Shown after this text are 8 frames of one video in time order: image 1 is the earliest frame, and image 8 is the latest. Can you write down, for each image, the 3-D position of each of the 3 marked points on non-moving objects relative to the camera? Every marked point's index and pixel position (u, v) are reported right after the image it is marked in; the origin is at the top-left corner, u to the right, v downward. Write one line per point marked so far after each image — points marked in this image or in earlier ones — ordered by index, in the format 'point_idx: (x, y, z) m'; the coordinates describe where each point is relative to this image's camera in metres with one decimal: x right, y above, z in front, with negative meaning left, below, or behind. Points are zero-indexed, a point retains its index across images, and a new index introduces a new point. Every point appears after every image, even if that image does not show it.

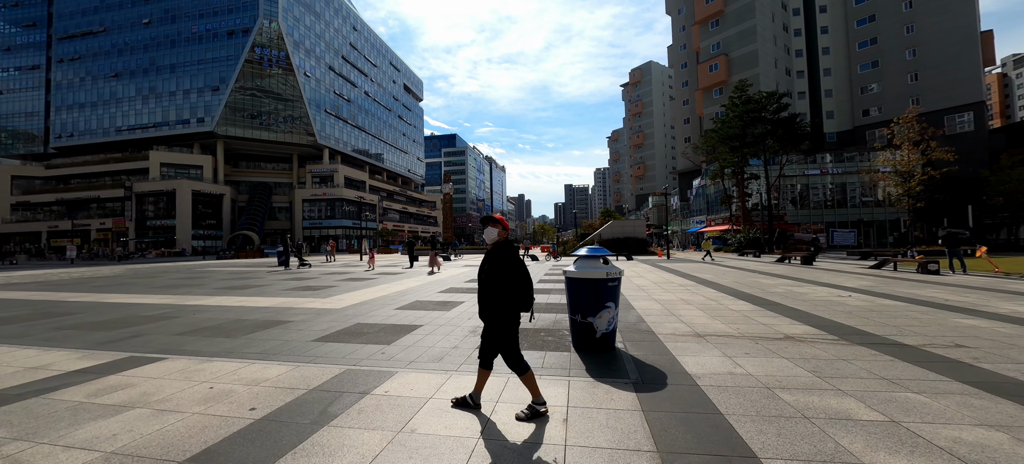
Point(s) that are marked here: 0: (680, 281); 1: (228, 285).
0: (+7.2, -1.9, +14.6) m
1: (-10.6, -2.0, +13.0) m
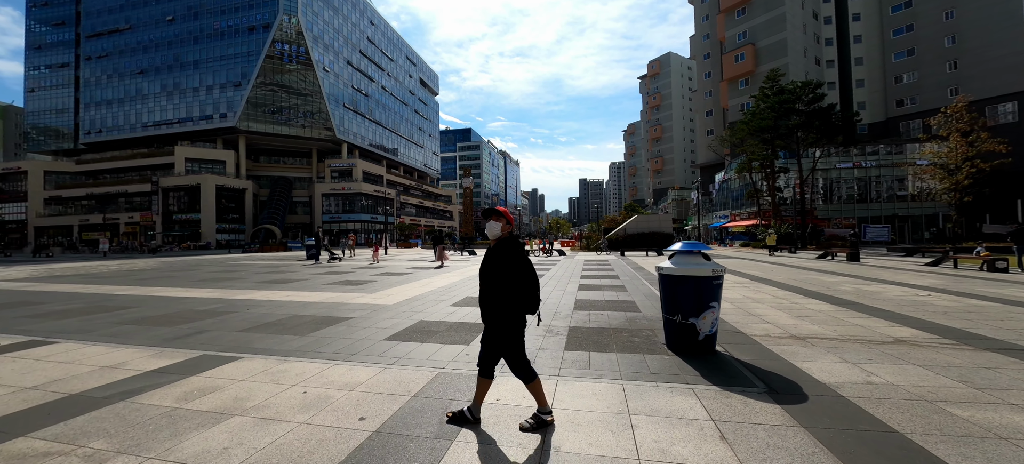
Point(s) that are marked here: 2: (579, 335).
0: (+8.9, -1.7, +13.9) m
1: (-9.0, -1.8, +12.7) m
2: (+1.3, -1.9, +6.3) m
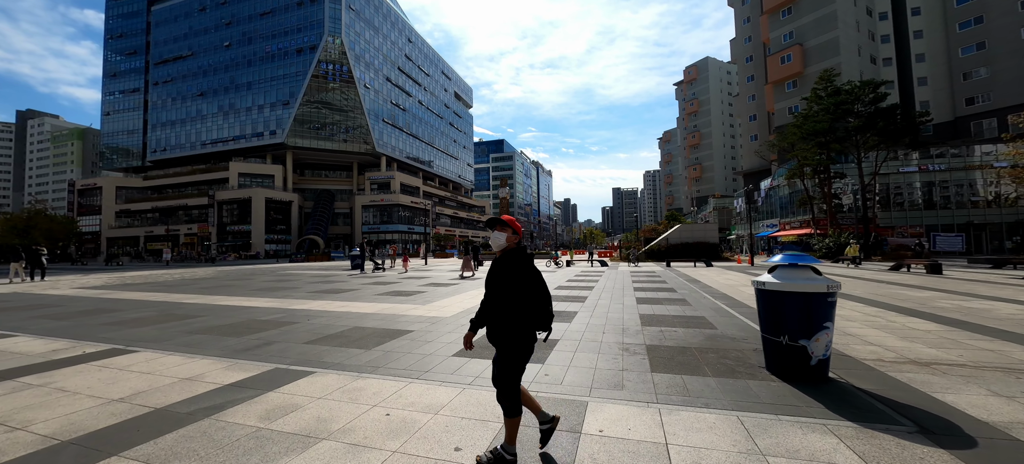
0: (+10.7, -2.1, +12.8) m
1: (-7.2, -2.1, +12.9) m
2: (+2.6, -2.0, +5.7) m
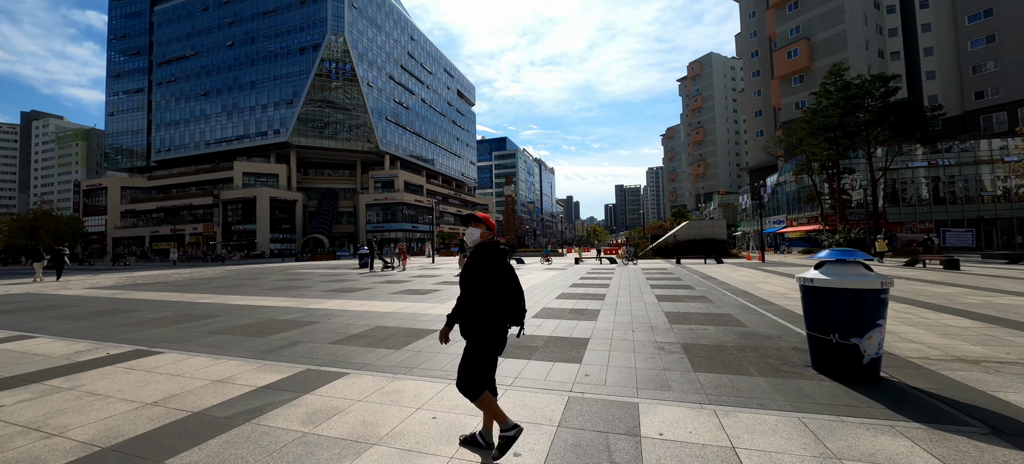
0: (+11.3, -1.9, +12.6) m
1: (-6.6, -2.1, +12.8) m
2: (+3.1, -2.0, +5.6) m
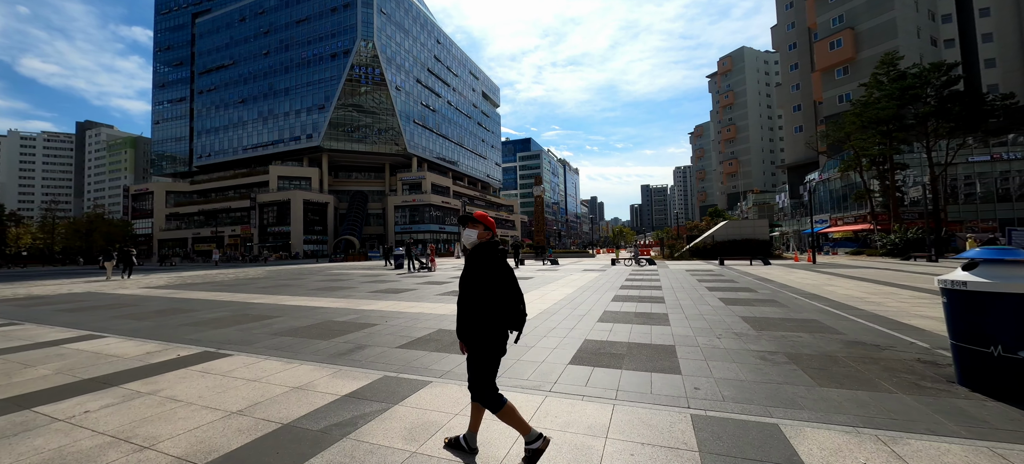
0: (+12.9, -1.9, +11.4) m
1: (-5.0, -2.1, +12.6) m
2: (+4.3, -1.9, +4.9) m
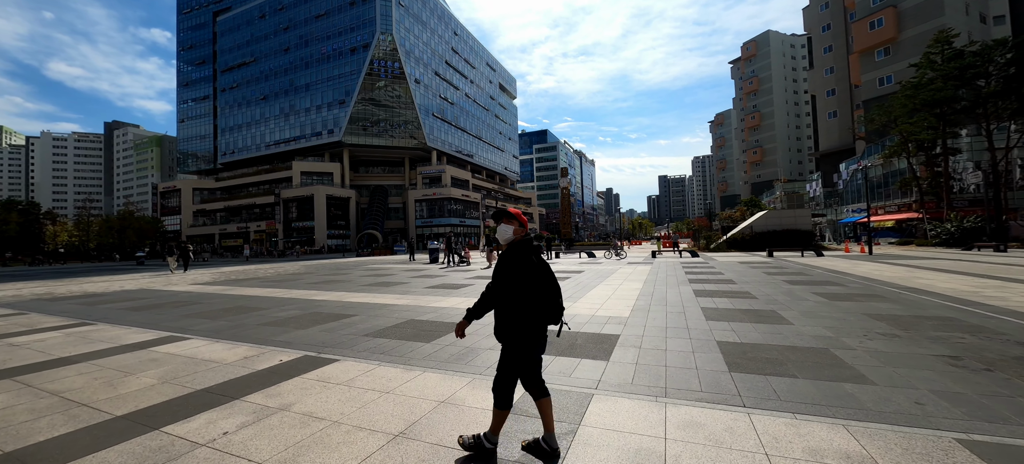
0: (+14.9, -1.5, +10.4) m
1: (-2.9, -1.9, +12.2) m
2: (+6.2, -1.7, +4.2) m
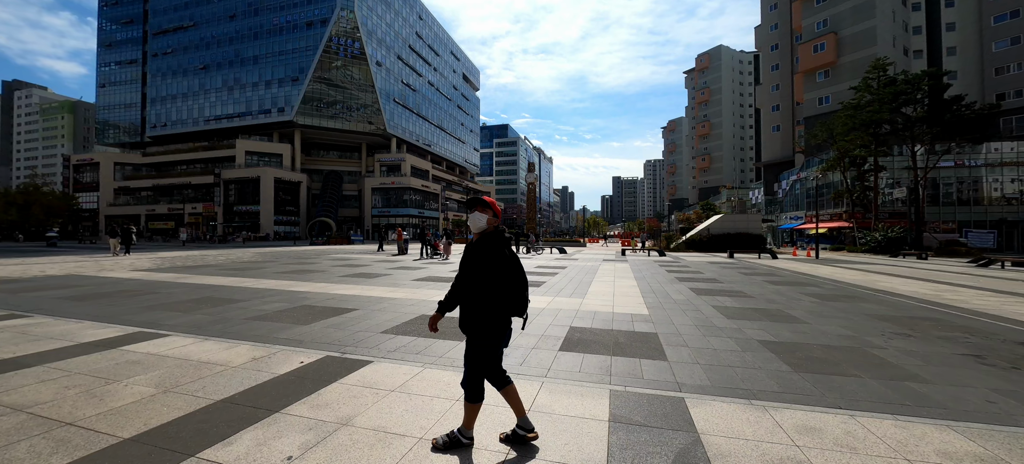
0: (+14.9, -1.8, +11.8) m
1: (-3.1, -1.5, +11.4) m
2: (+6.9, -1.8, +4.5) m
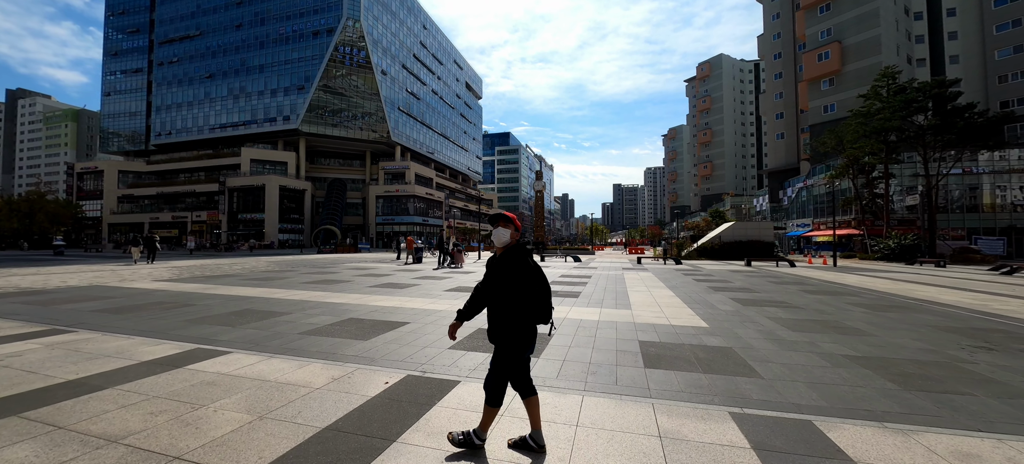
0: (+15.9, -2.1, +11.6) m
1: (-2.0, -1.8, +11.2) m
2: (+8.0, -1.9, +4.3) m
